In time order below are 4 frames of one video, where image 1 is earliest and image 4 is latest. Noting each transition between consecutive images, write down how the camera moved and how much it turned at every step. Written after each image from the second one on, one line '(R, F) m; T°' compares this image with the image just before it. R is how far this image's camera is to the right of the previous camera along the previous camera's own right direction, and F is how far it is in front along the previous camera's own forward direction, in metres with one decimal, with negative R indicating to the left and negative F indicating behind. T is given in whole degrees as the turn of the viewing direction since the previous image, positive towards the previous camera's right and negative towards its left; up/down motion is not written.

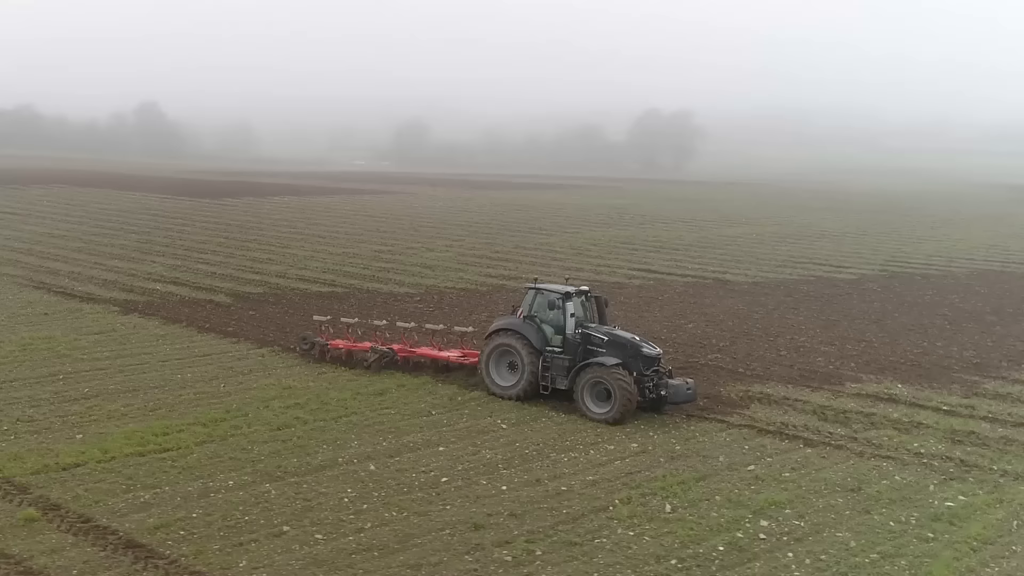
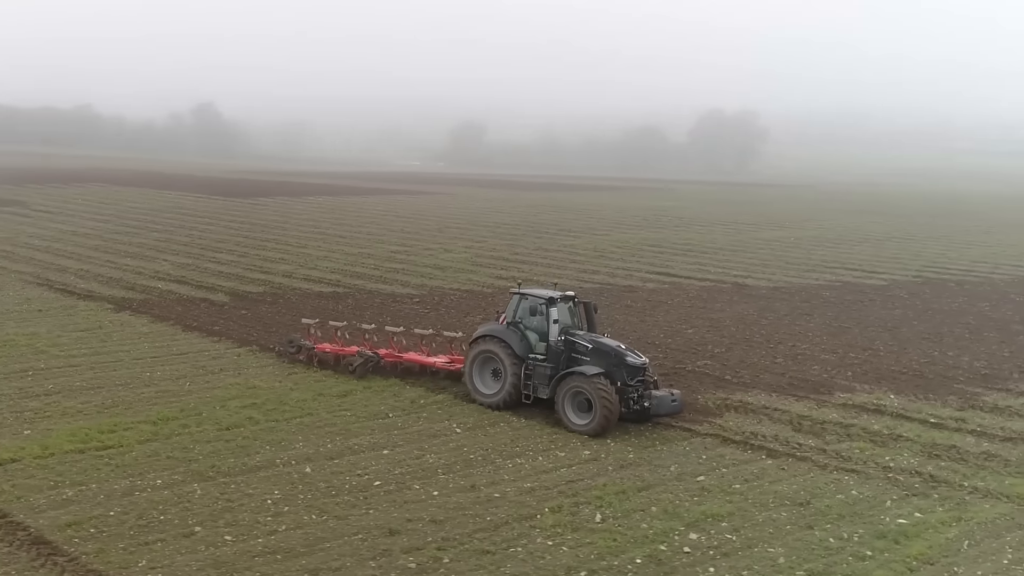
(+1.2, +0.1) m; -3°
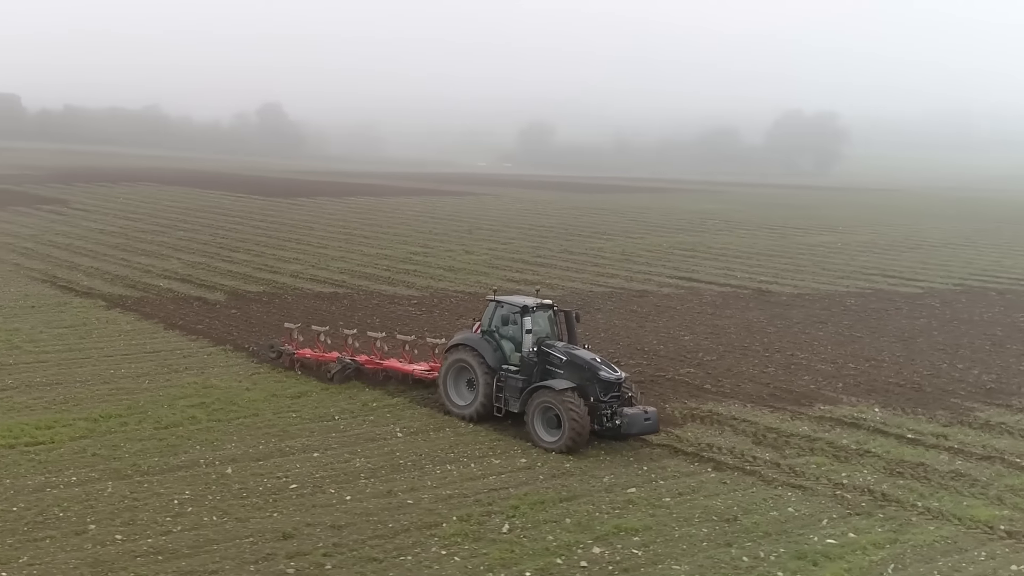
(+1.5, +0.2) m; -4°
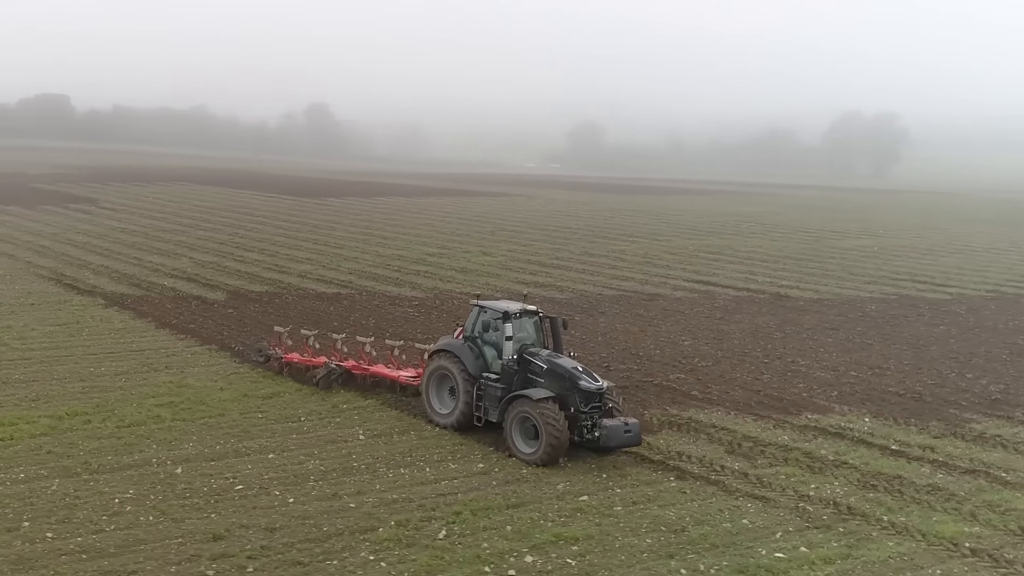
(+1.0, +0.1) m; -3°
